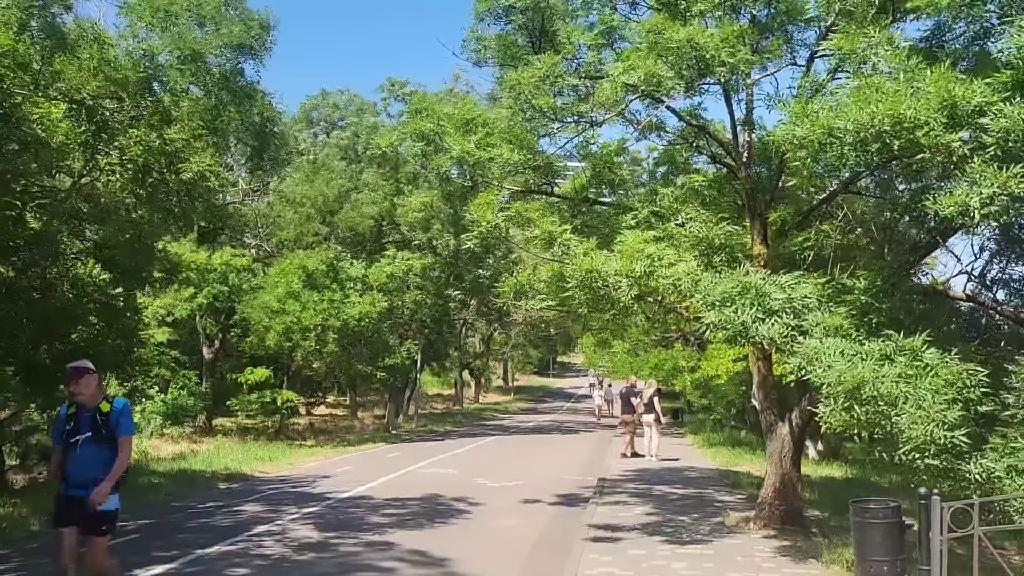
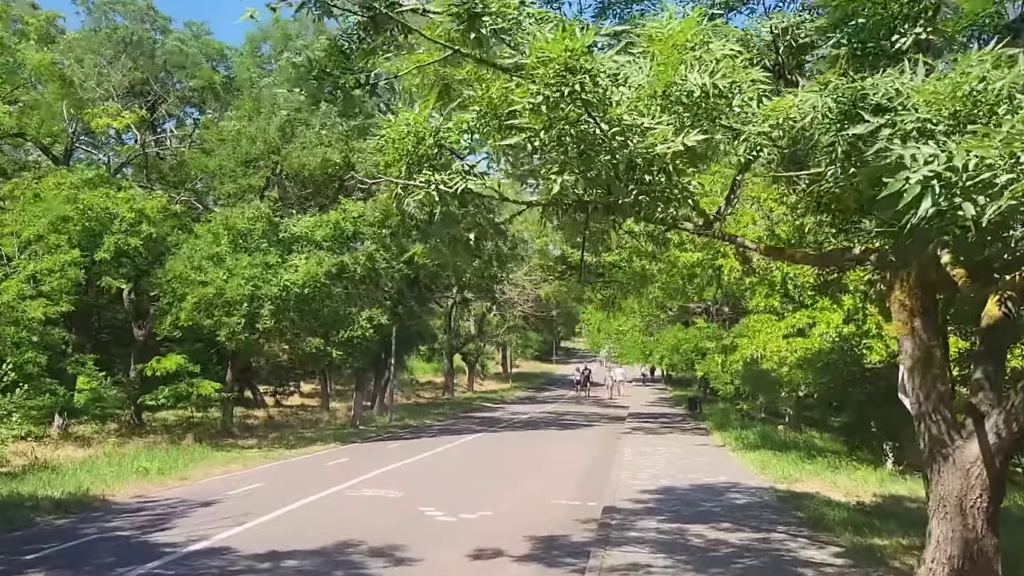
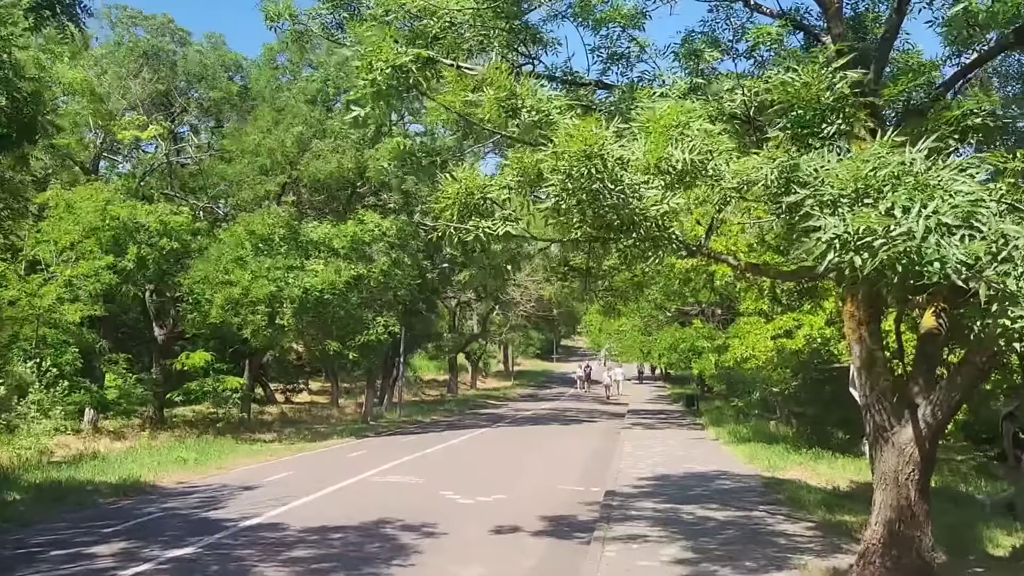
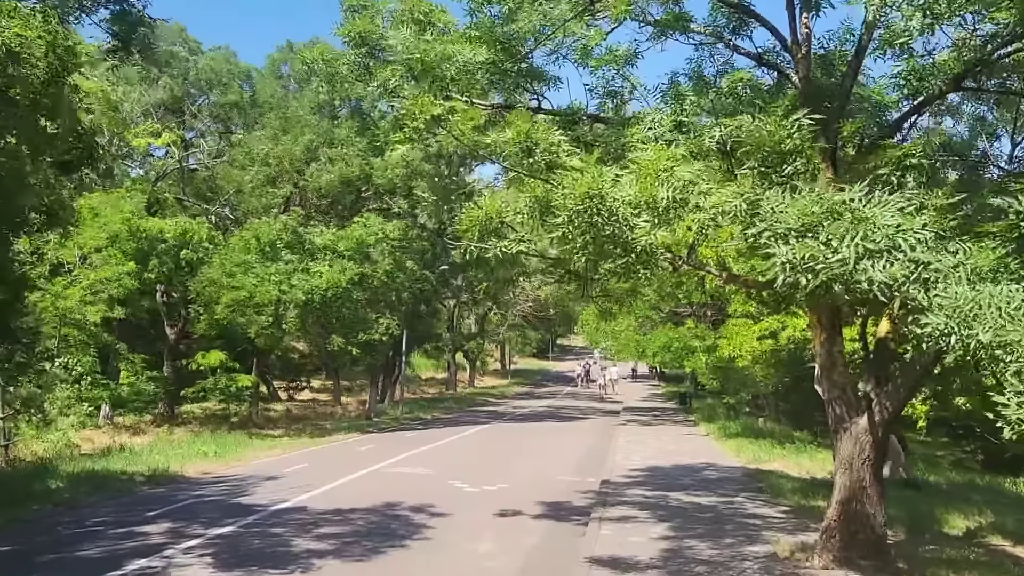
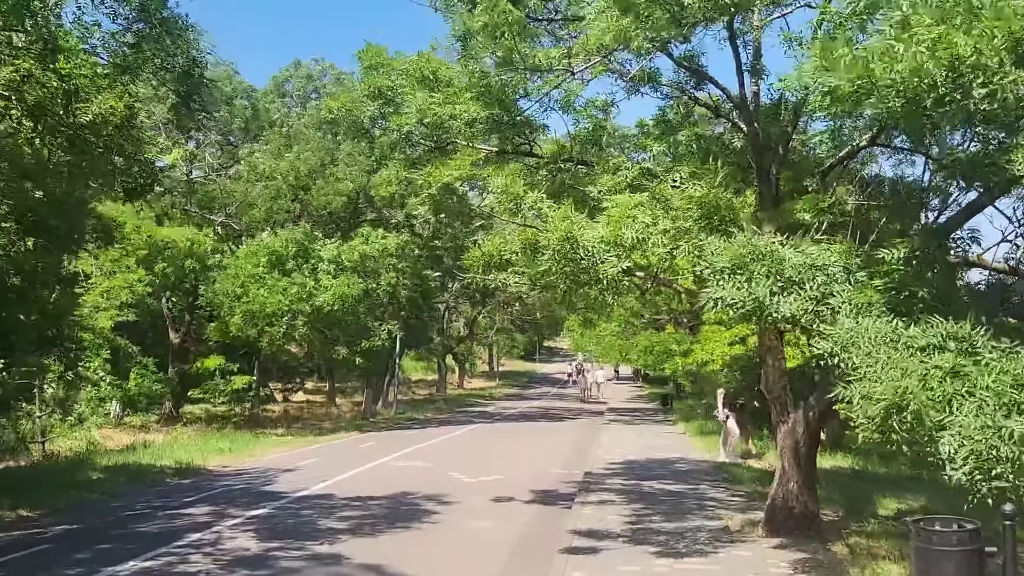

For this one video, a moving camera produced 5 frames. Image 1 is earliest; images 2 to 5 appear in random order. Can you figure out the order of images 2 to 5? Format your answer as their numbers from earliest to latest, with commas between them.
5, 4, 3, 2
